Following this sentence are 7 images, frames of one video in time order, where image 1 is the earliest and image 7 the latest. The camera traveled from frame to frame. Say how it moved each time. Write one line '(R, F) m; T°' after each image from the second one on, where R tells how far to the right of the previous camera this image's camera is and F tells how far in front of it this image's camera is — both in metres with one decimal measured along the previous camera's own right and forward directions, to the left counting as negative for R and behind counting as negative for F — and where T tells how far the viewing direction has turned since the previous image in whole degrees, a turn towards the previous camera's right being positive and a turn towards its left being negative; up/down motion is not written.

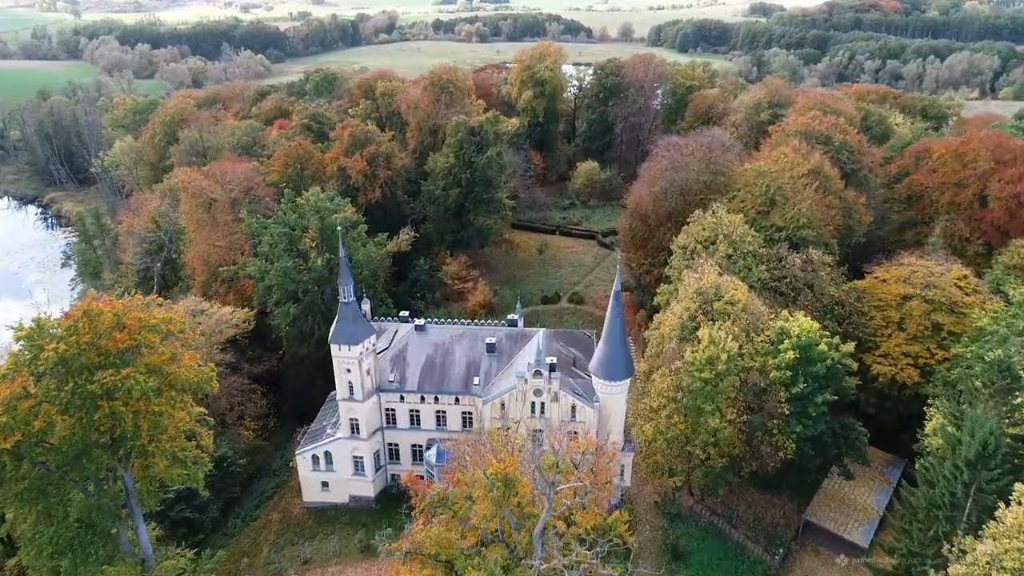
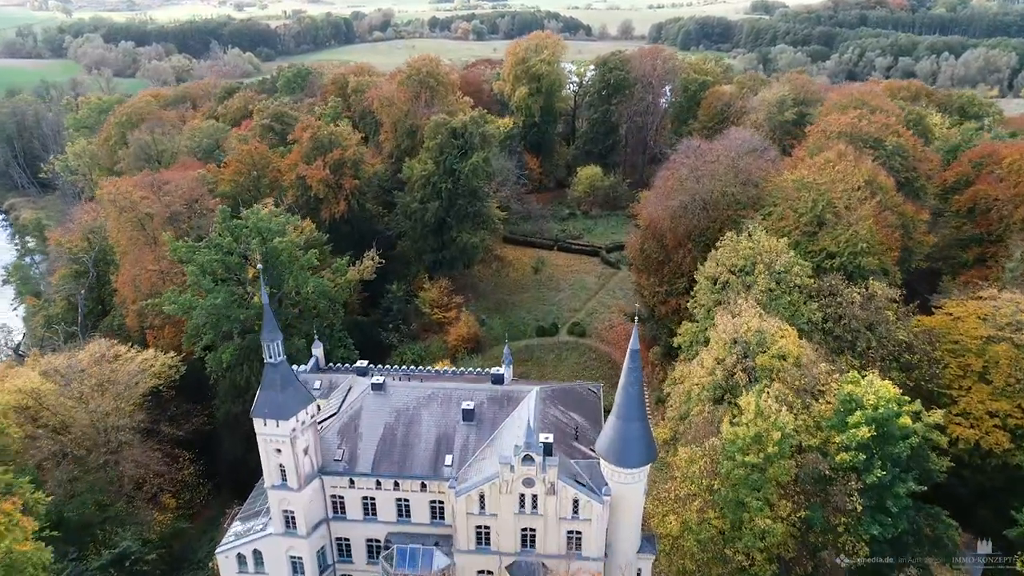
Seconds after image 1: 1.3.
(+0.6, +9.0) m; 0°
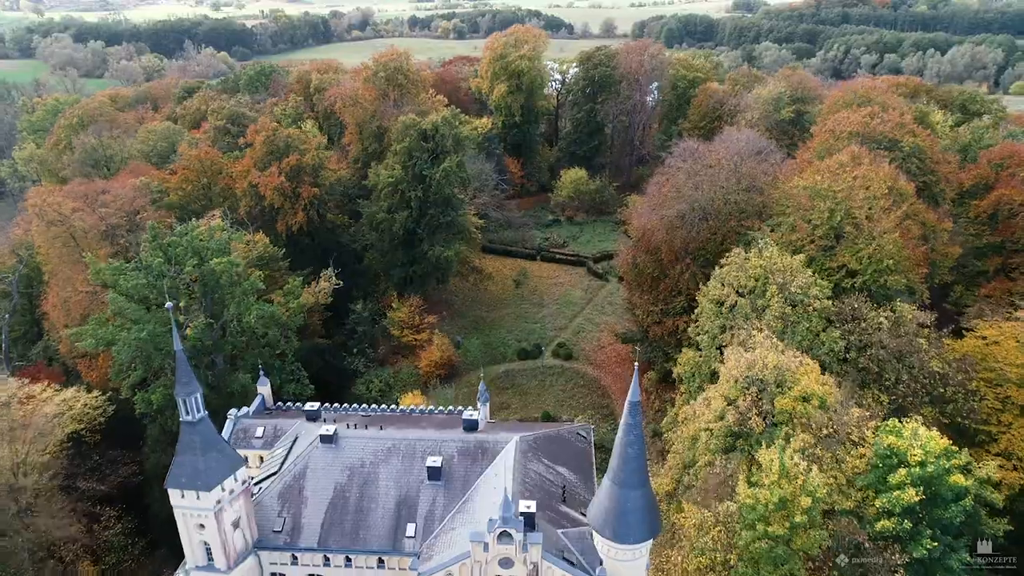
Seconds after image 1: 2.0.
(+0.4, +4.9) m; +1°
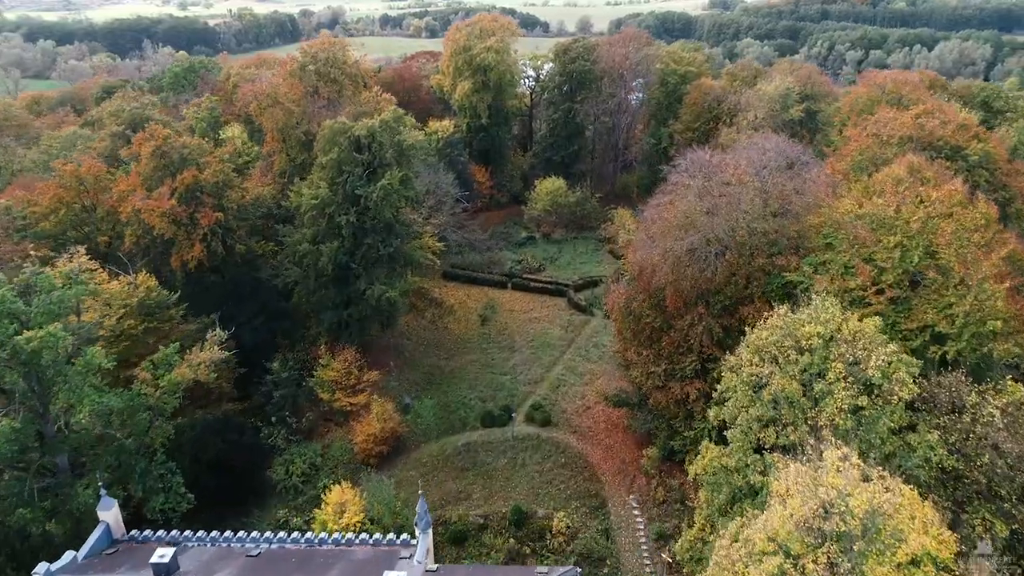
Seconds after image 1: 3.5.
(+0.9, +9.7) m; +2°
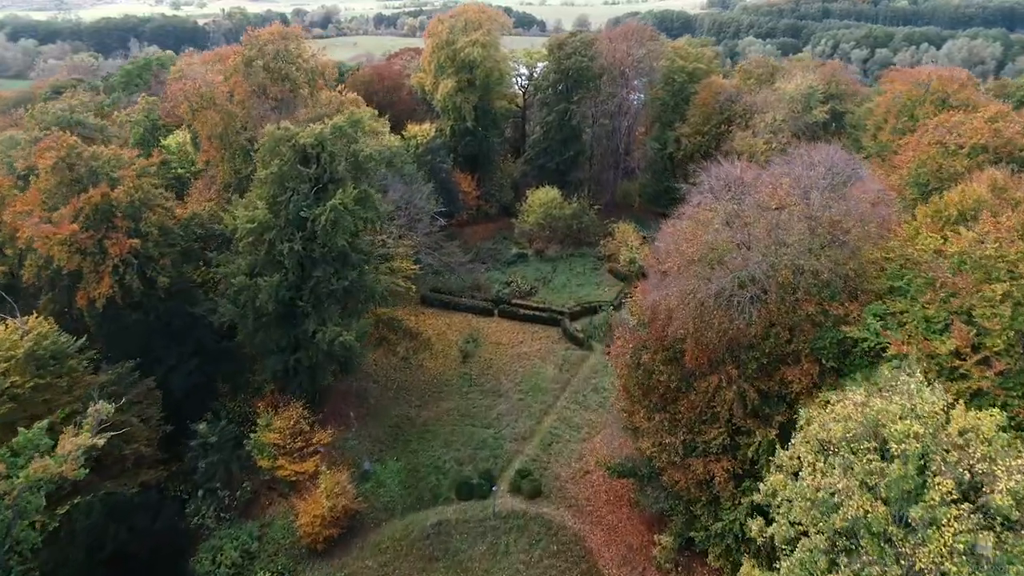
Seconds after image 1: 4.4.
(+0.7, +6.5) m; 0°
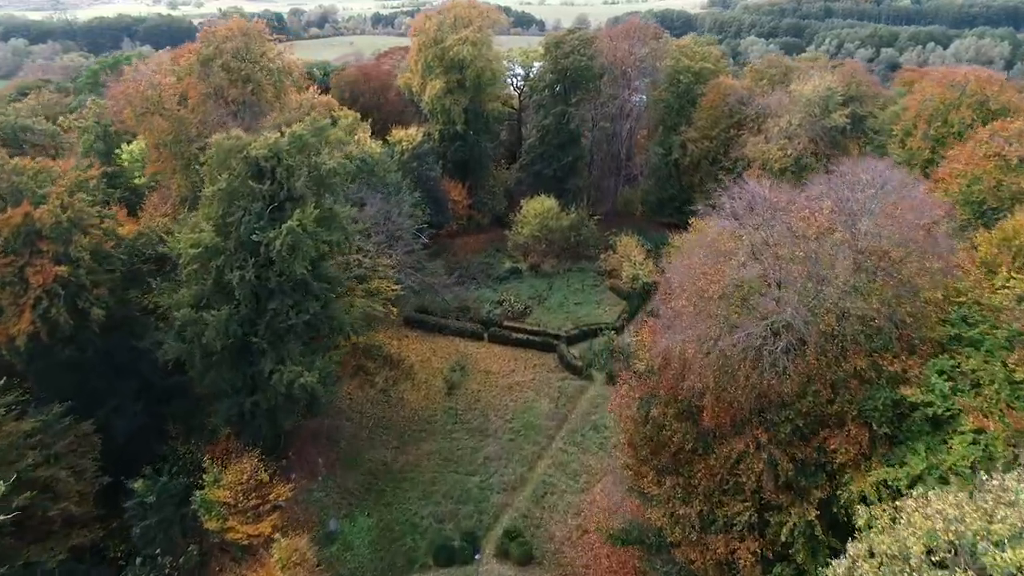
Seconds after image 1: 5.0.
(+0.4, +4.0) m; 0°
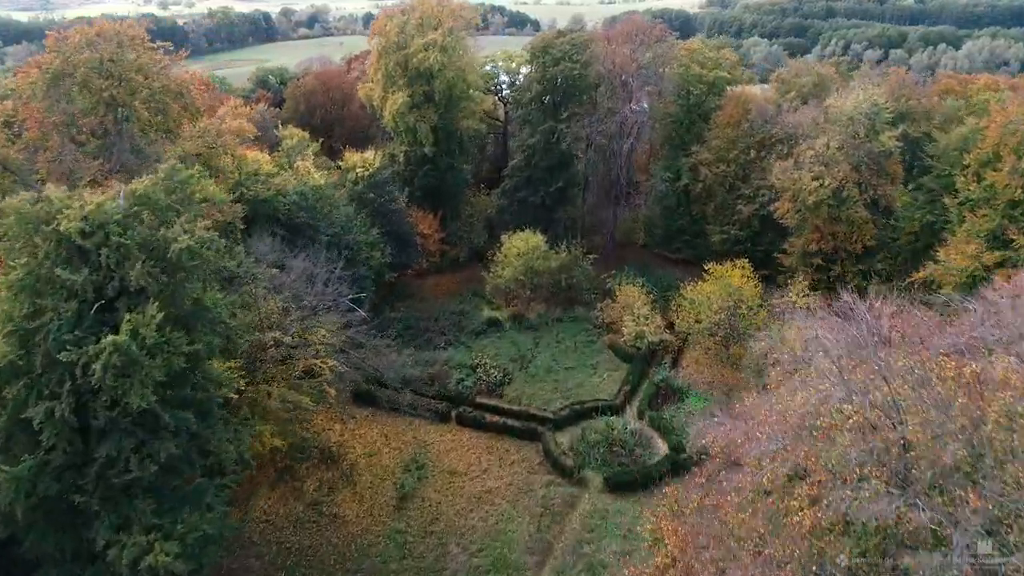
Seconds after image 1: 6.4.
(+1.1, +8.4) m; 0°
